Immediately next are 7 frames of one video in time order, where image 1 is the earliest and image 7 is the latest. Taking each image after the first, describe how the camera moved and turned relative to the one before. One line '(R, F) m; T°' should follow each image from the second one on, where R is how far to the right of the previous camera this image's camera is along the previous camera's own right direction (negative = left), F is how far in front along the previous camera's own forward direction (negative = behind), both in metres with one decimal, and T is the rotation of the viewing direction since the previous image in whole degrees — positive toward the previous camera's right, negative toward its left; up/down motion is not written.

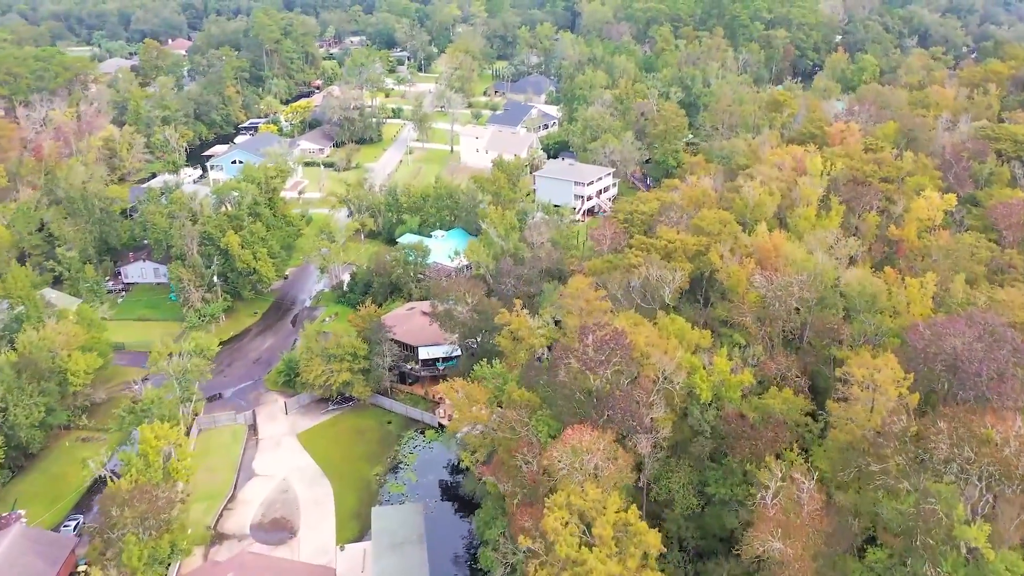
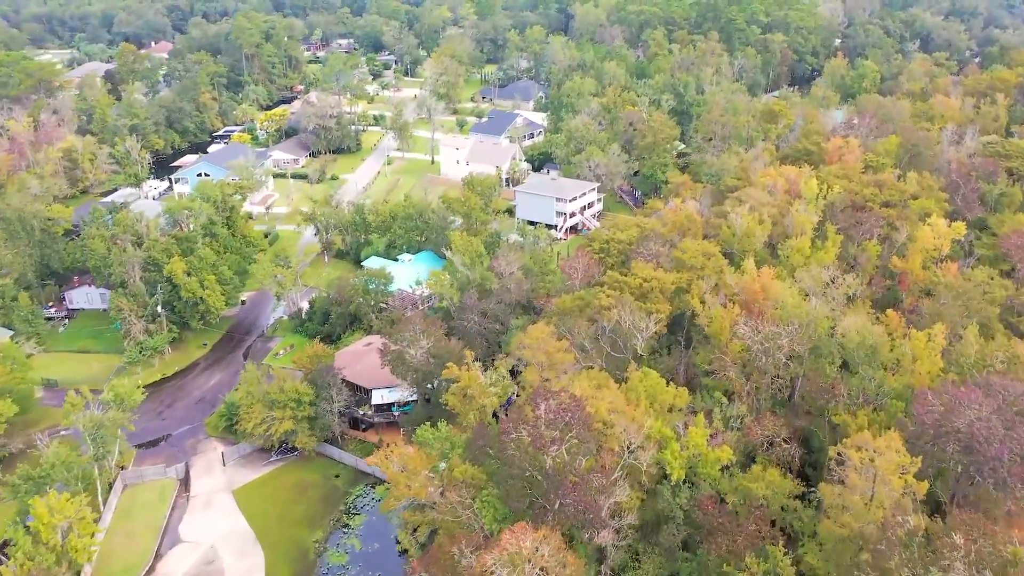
(+1.8, +3.9) m; 0°
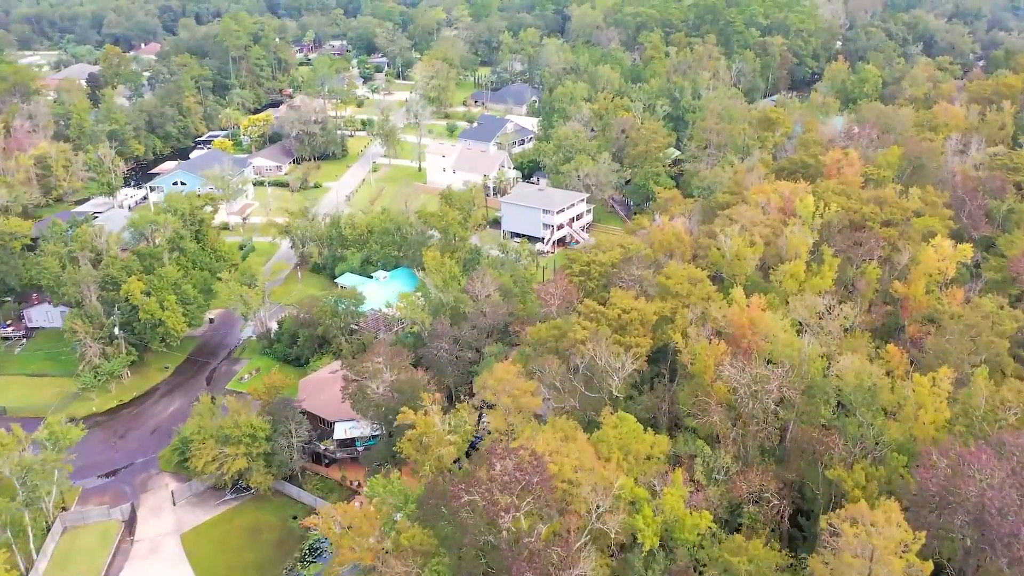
(+1.3, +2.6) m; 0°
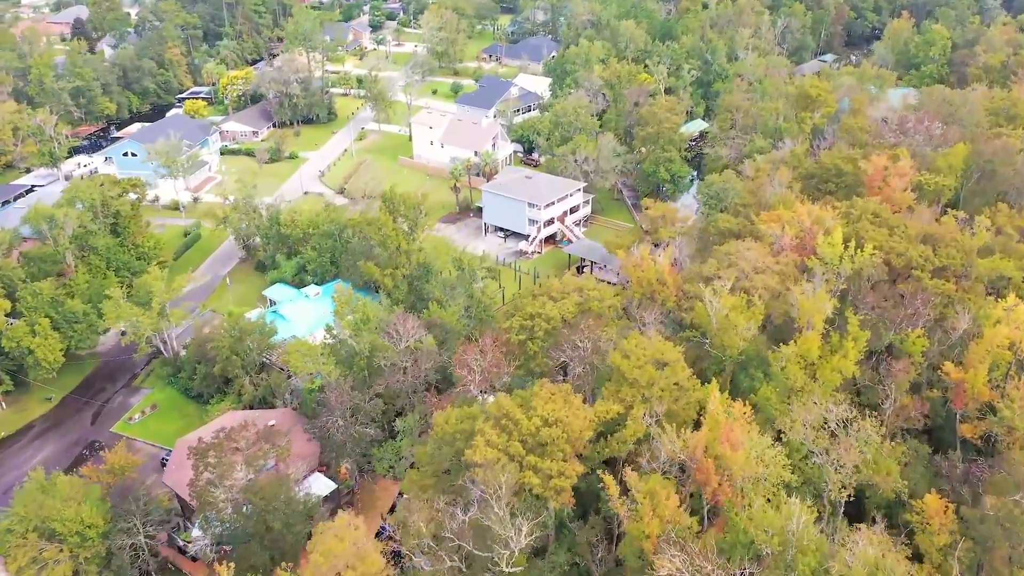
(+4.3, +9.1) m; -3°
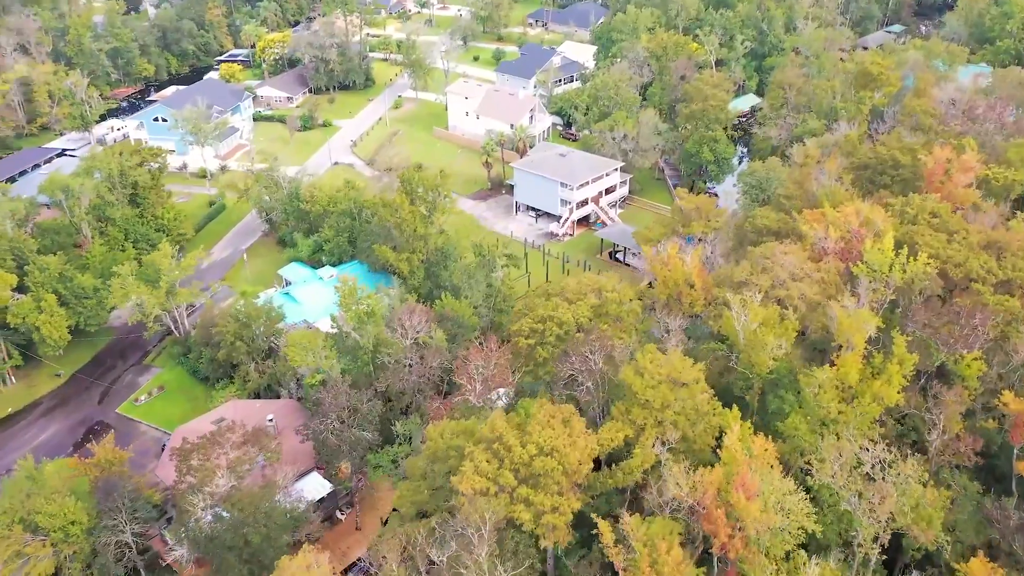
(+1.2, +2.2) m; -3°
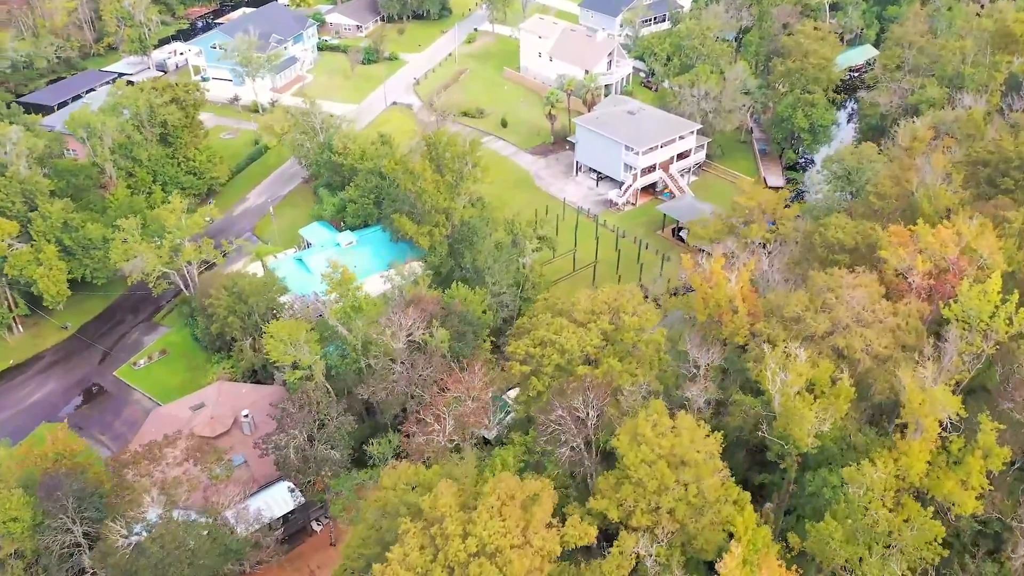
(+2.5, +4.6) m; -7°
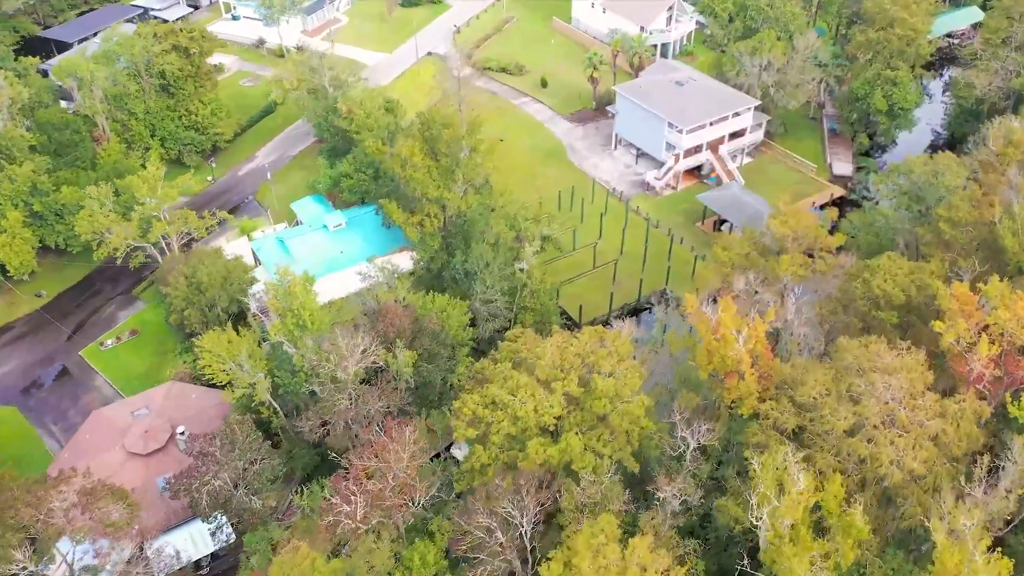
(+2.5, +4.3) m; -5°
